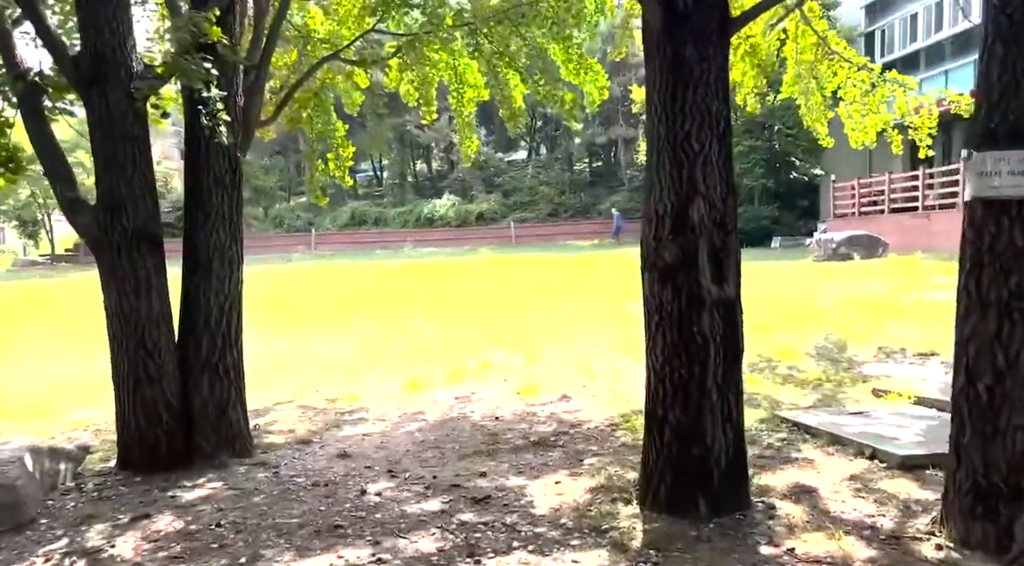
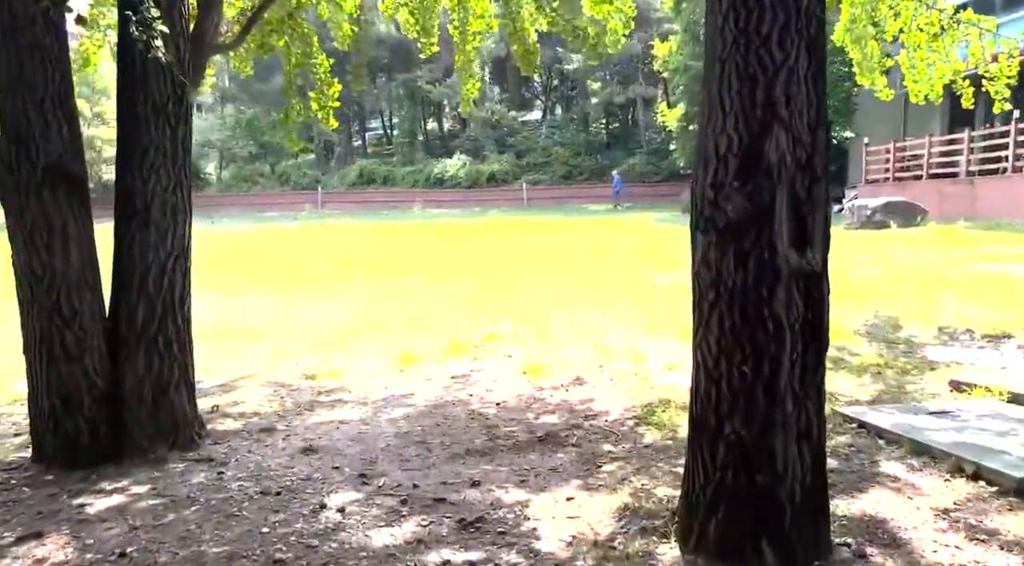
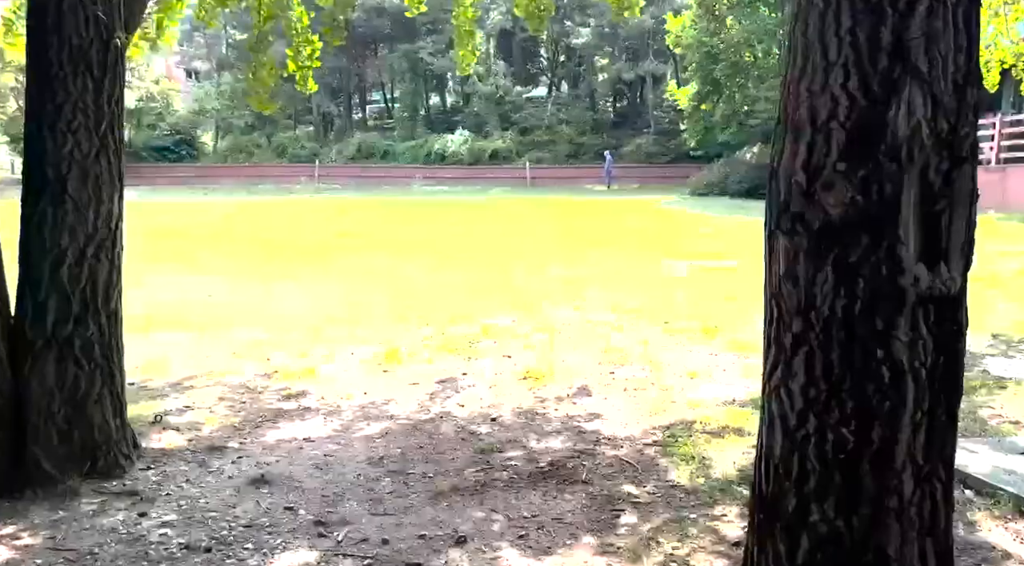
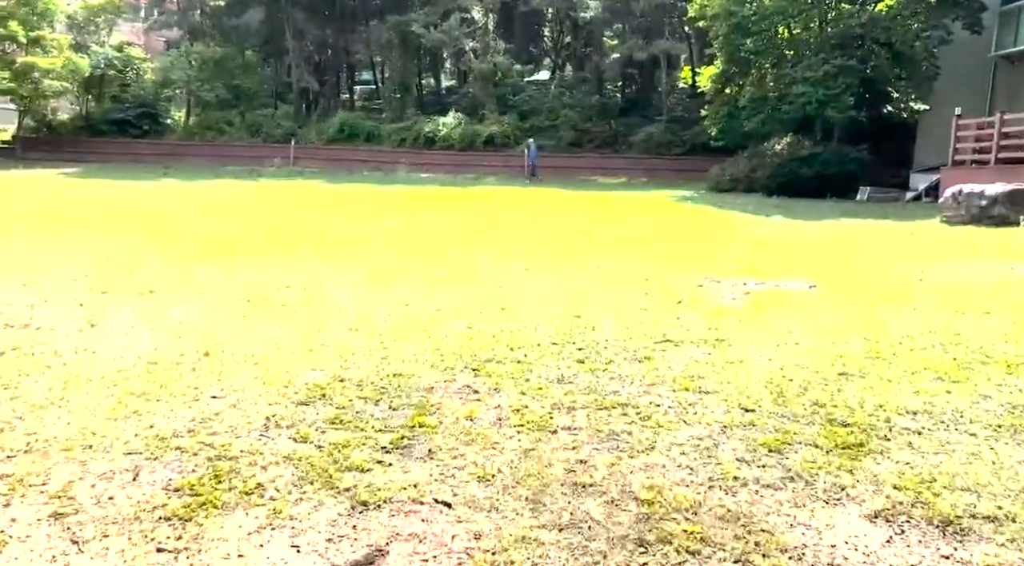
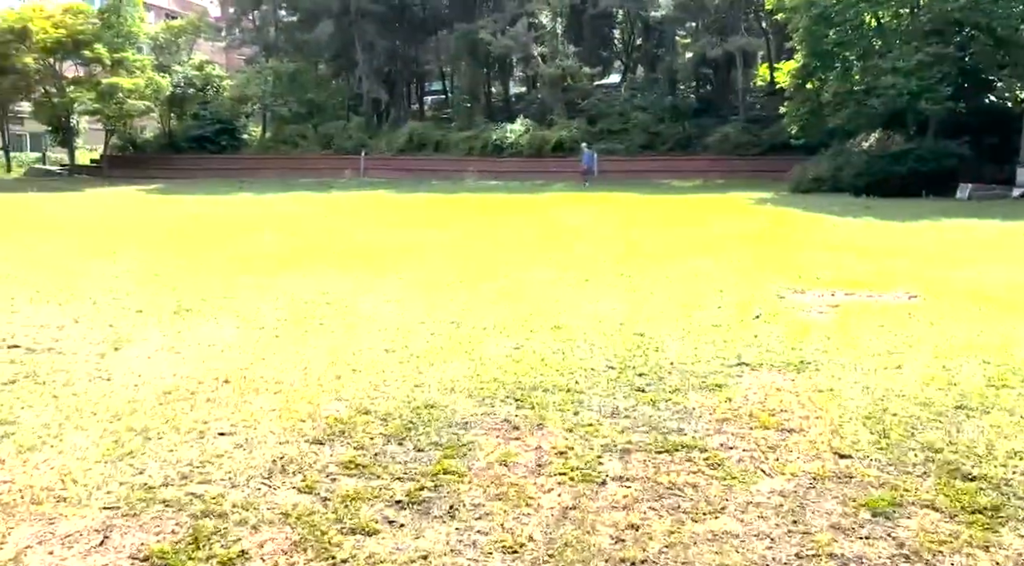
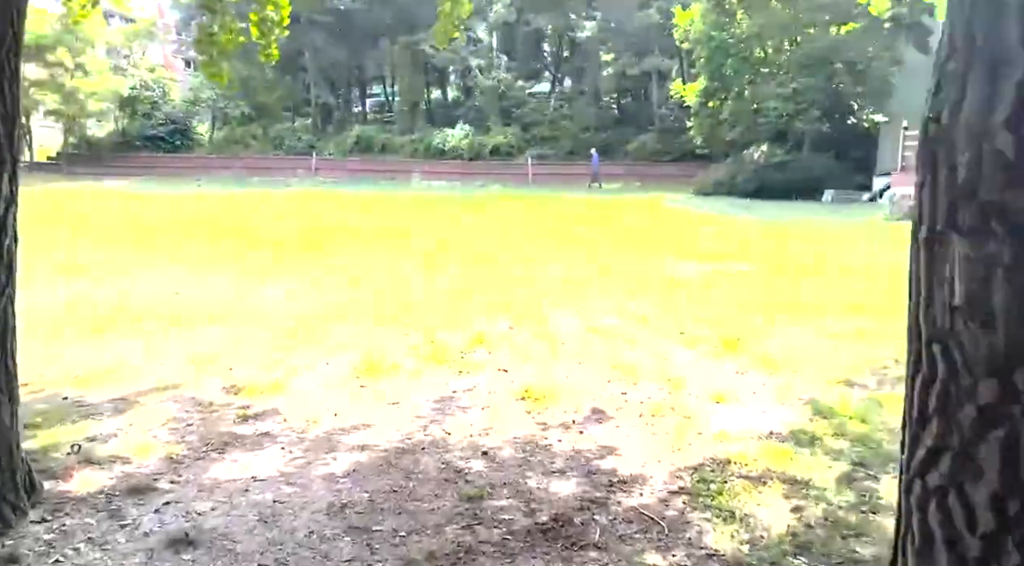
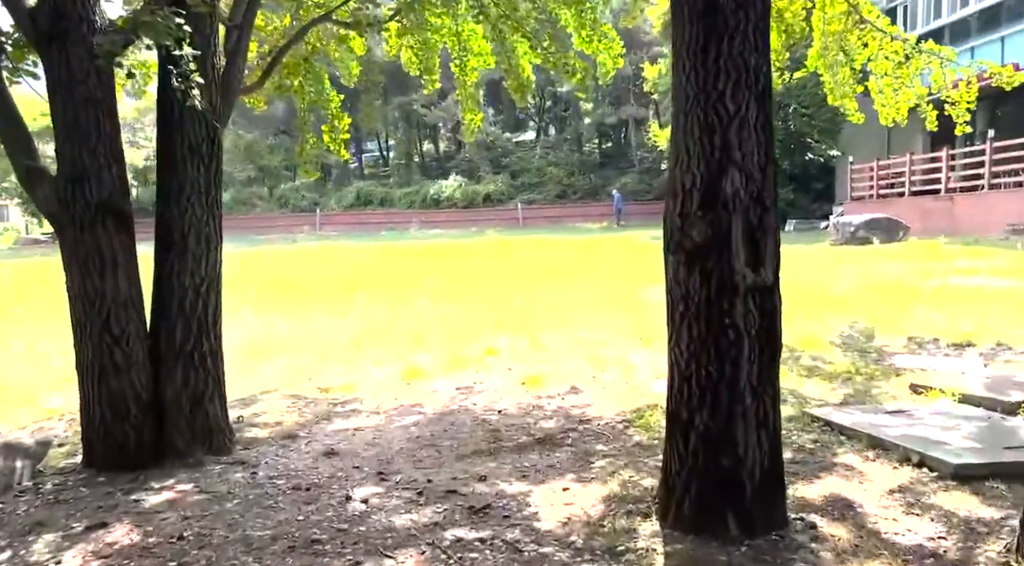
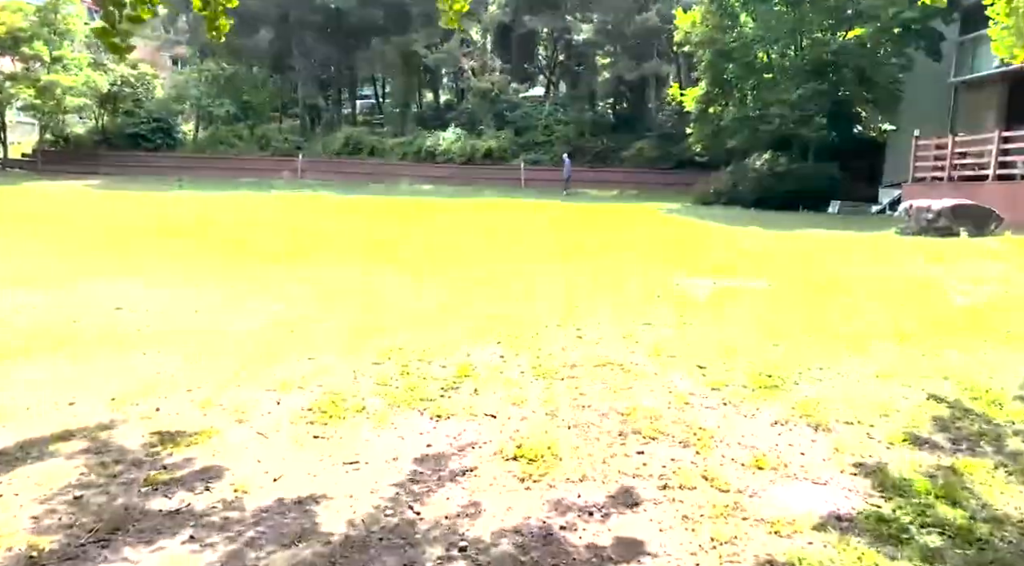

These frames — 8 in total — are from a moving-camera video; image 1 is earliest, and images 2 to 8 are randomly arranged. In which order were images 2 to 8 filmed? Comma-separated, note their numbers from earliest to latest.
7, 2, 3, 6, 8, 4, 5
